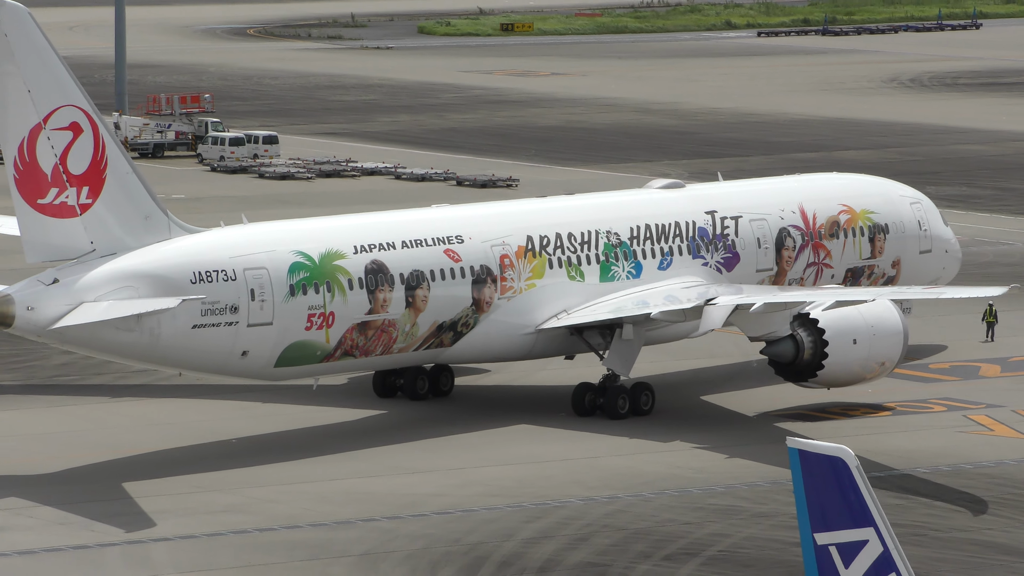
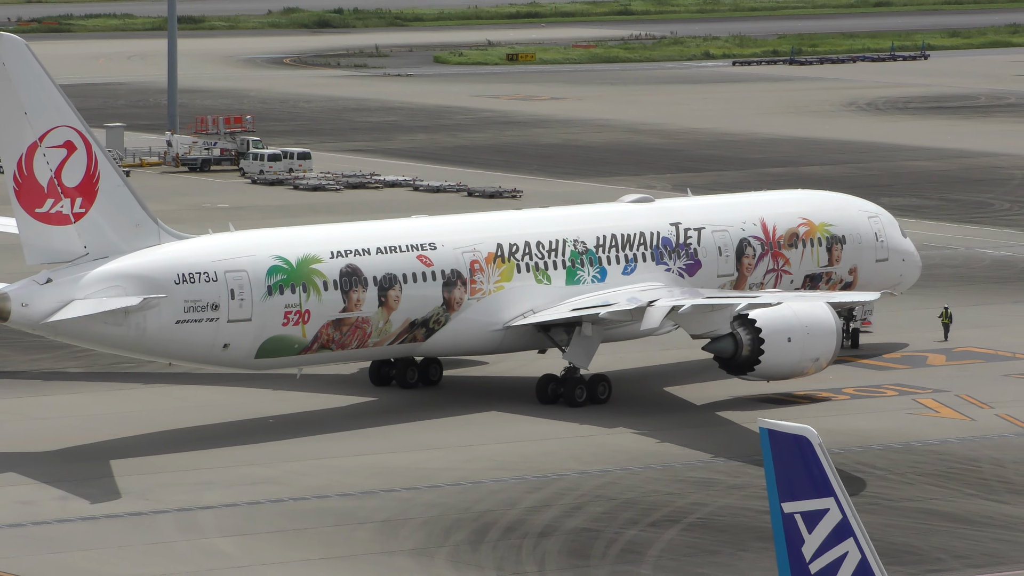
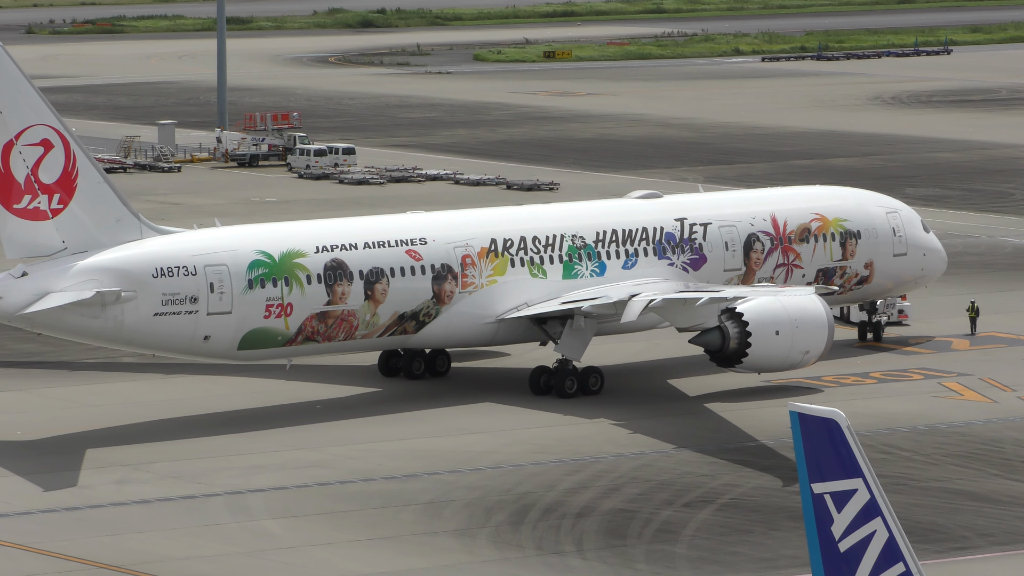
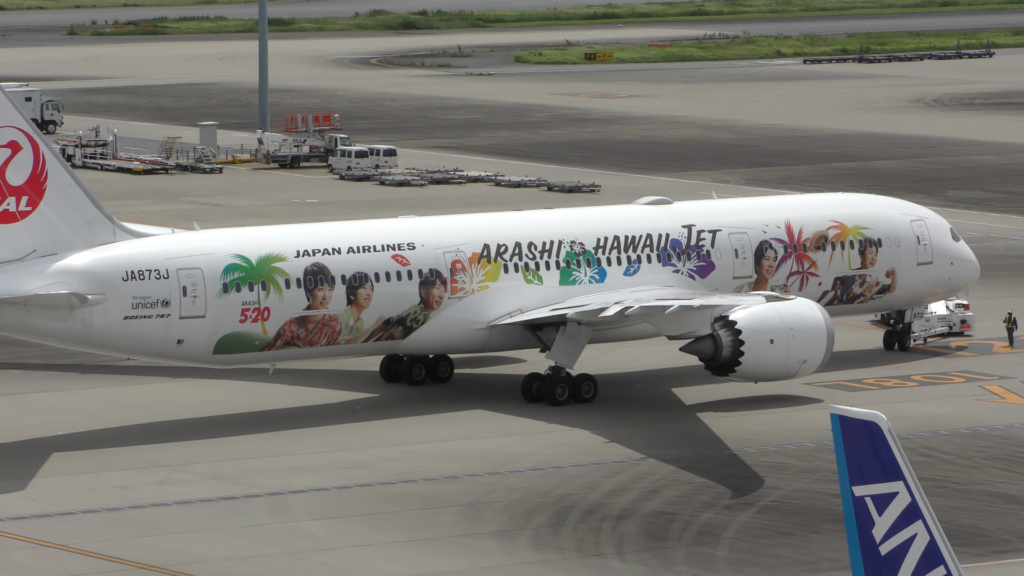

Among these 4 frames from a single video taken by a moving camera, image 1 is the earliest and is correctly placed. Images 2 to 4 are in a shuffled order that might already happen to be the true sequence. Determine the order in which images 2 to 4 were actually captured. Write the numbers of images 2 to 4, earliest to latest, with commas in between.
2, 3, 4
